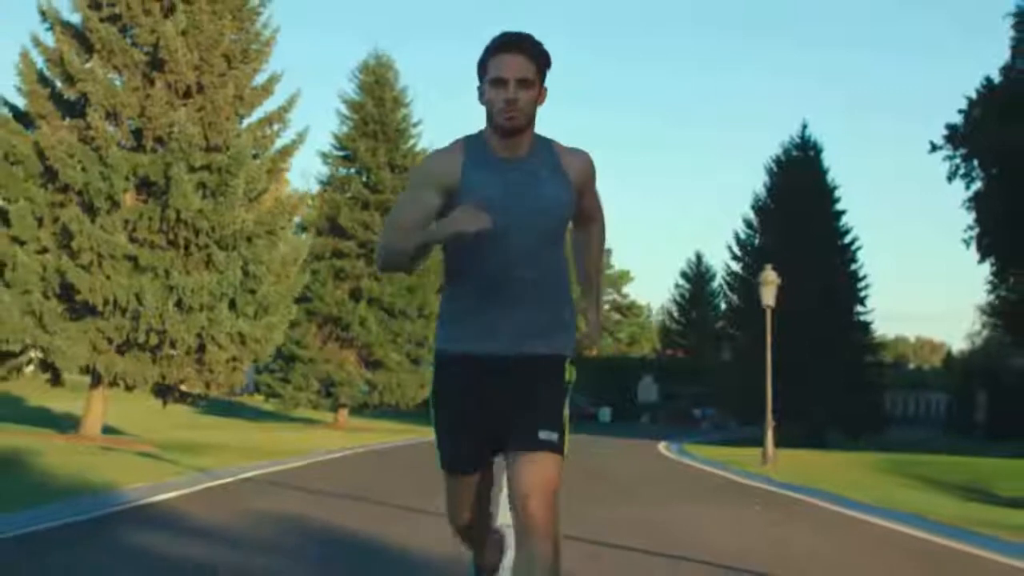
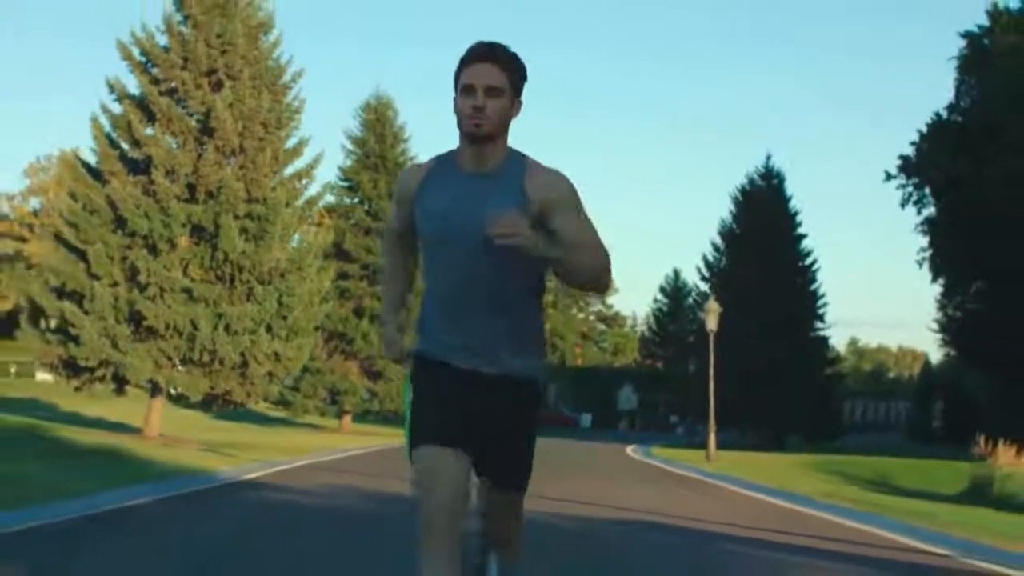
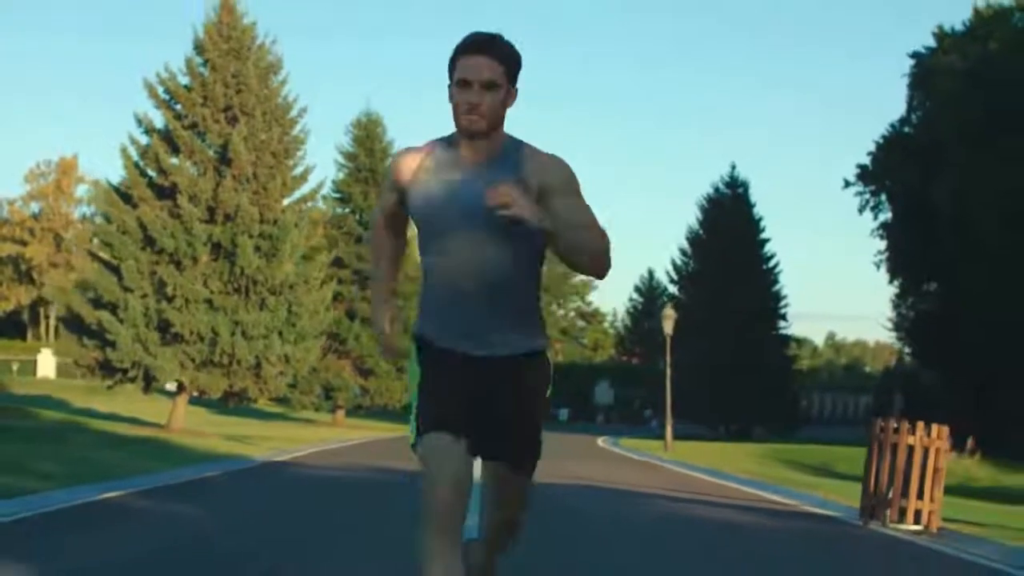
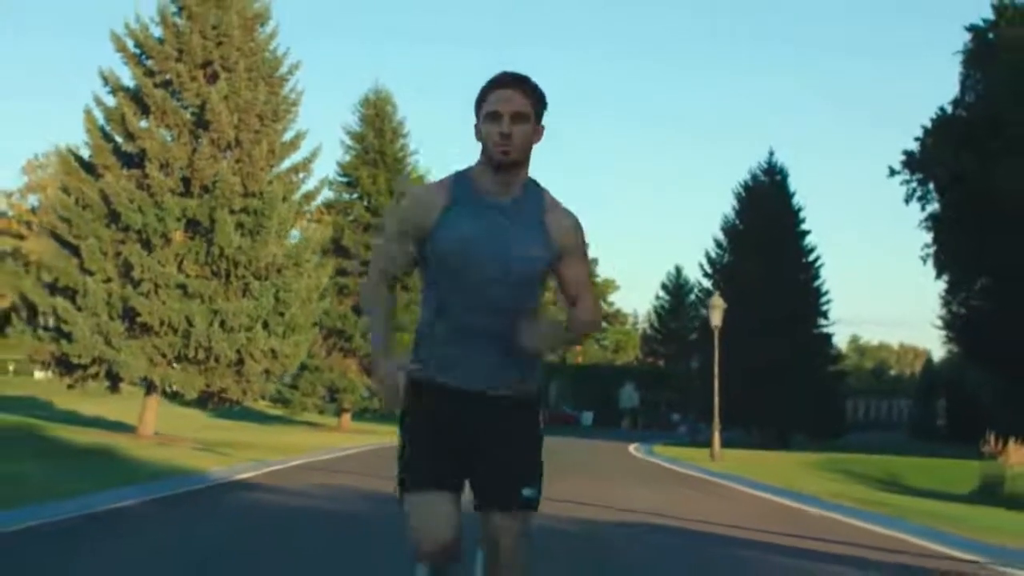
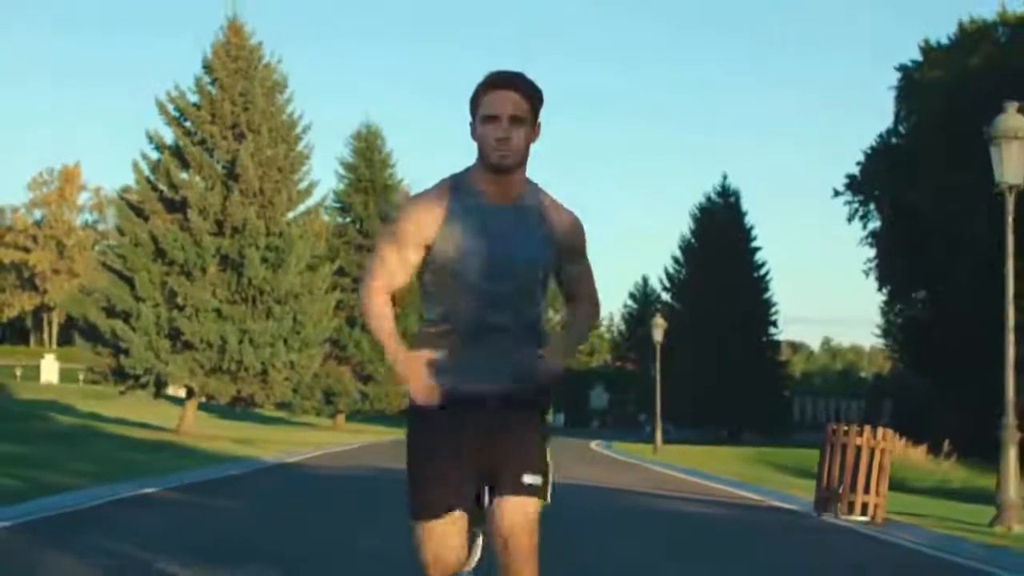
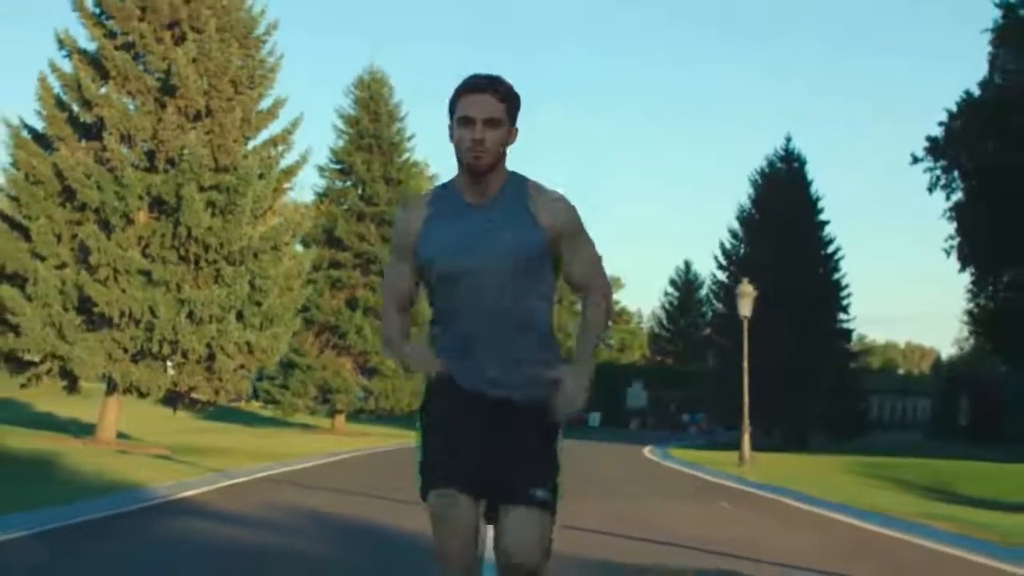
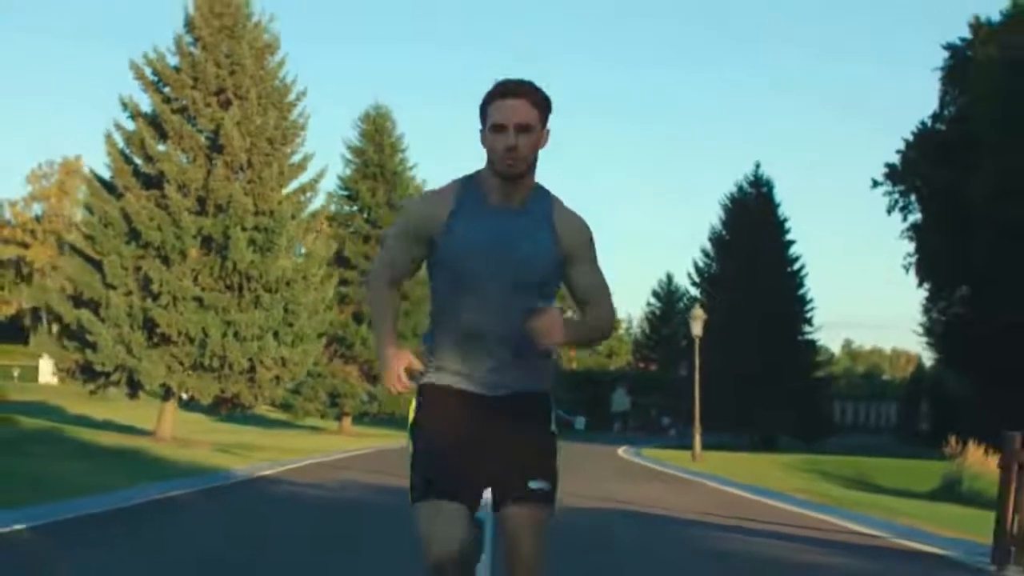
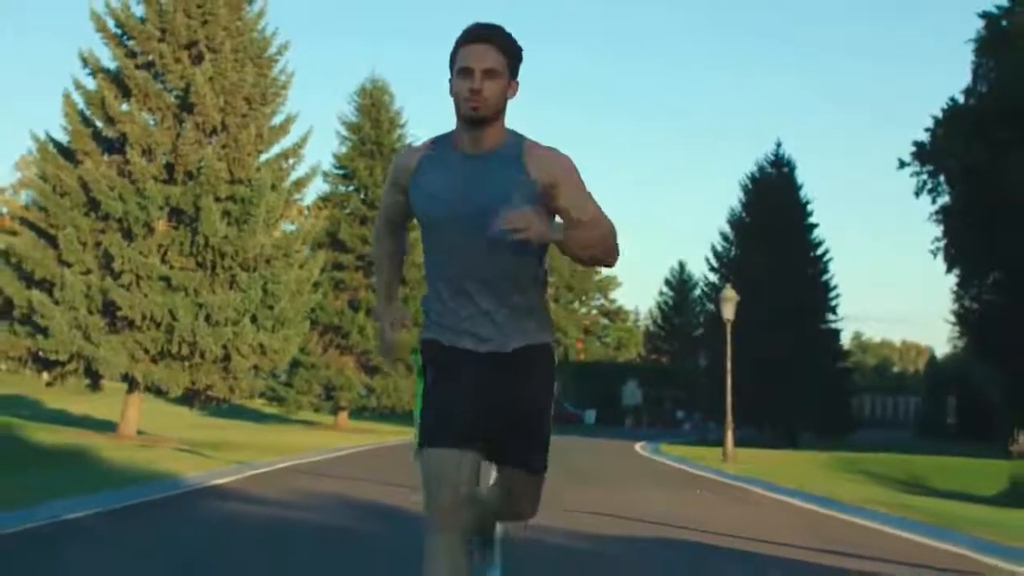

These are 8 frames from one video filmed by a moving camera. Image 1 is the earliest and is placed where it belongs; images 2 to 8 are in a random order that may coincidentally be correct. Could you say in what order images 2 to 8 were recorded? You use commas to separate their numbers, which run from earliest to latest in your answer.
6, 8, 4, 2, 7, 3, 5
